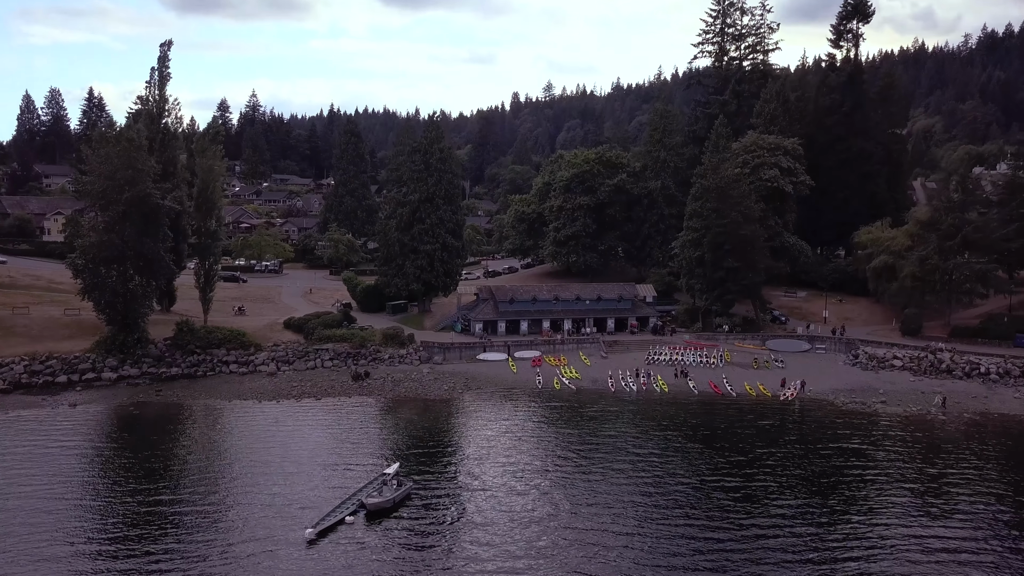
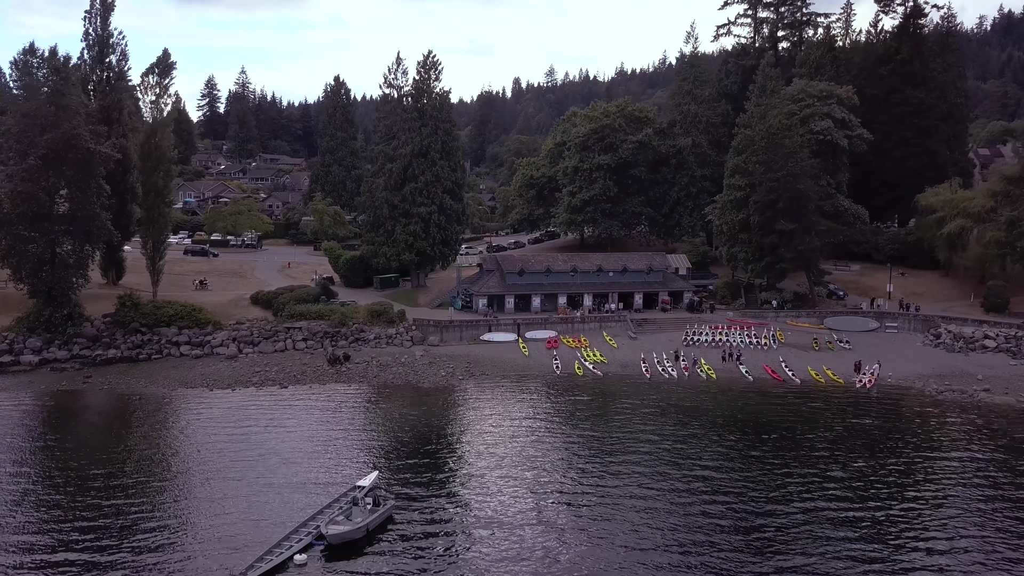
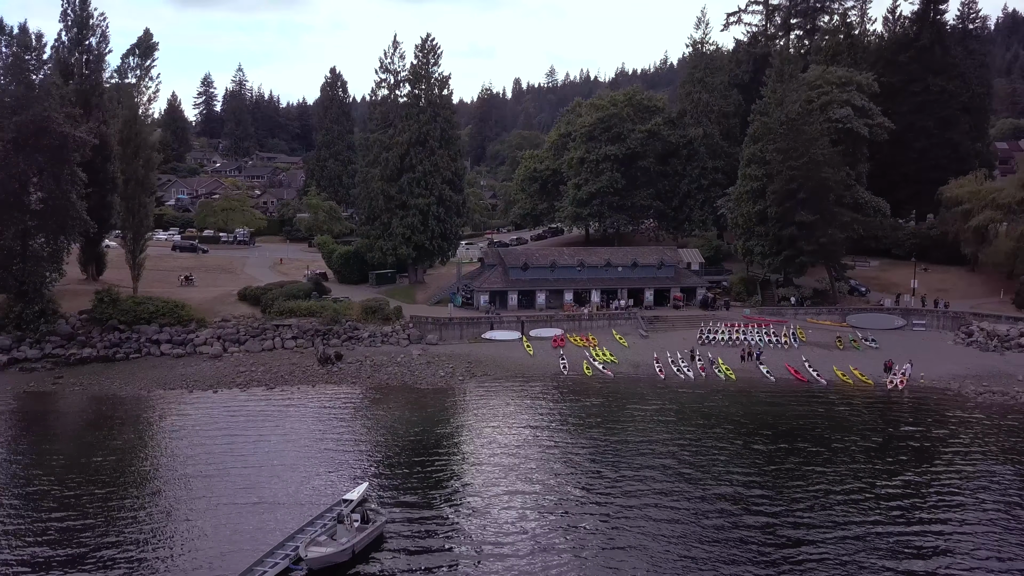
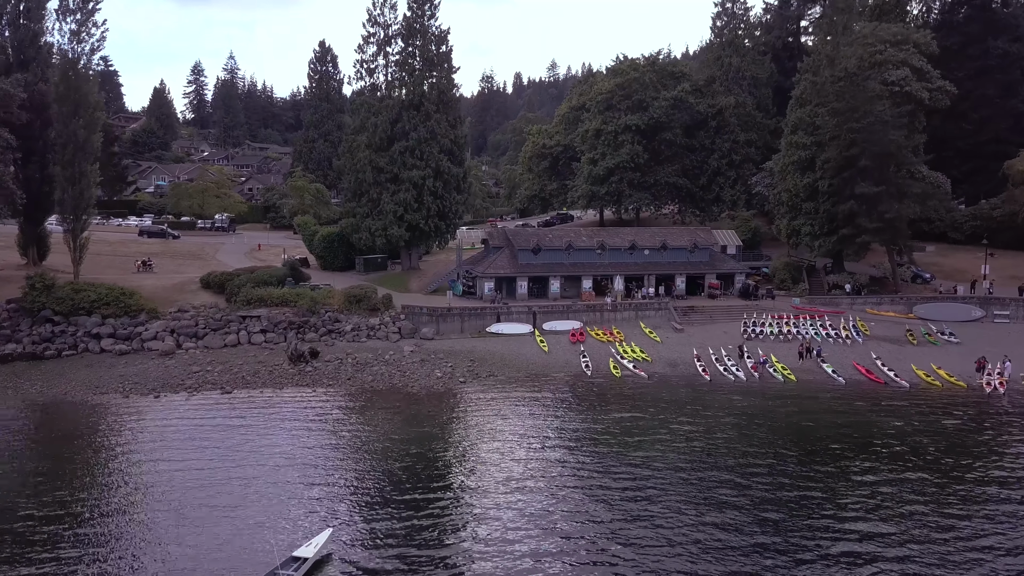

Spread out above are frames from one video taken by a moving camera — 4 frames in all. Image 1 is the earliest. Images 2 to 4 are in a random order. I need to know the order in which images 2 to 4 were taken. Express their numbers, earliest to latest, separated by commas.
2, 3, 4
